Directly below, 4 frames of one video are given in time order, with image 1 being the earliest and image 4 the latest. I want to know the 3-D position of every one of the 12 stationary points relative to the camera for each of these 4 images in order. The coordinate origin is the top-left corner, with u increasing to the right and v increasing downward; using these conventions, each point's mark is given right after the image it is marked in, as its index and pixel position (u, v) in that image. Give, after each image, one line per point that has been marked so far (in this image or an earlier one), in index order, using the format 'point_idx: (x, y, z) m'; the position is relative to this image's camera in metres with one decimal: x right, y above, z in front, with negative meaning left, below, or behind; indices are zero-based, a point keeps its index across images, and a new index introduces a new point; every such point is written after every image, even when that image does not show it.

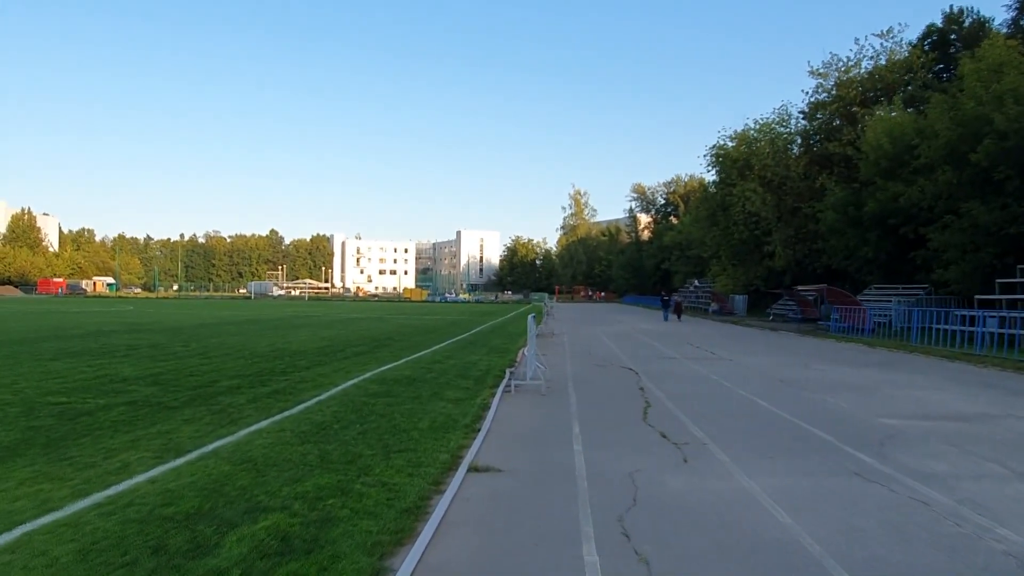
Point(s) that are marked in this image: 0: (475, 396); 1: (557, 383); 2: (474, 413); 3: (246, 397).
0: (-0.6, -1.8, +13.2) m
1: (+0.9, -1.9, +15.2) m
2: (-0.5, -1.8, +11.3) m
3: (-4.2, -1.7, +12.3) m
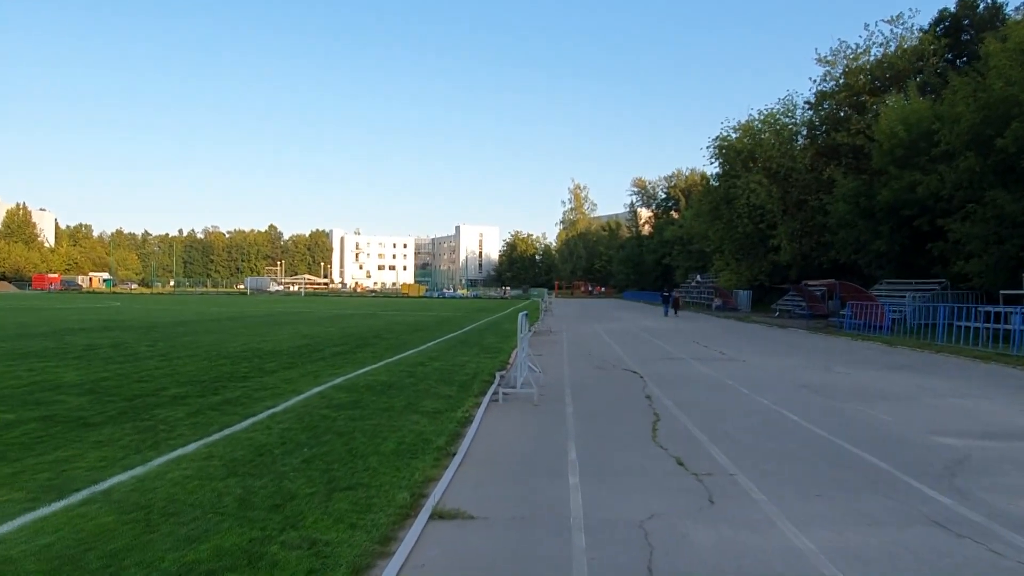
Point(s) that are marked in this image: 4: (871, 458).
0: (-0.8, -1.7, +11.4) m
1: (+0.7, -1.8, +13.4) m
2: (-0.7, -1.7, +9.5) m
3: (-4.4, -1.6, +10.5) m
4: (+3.7, -1.8, +8.1) m
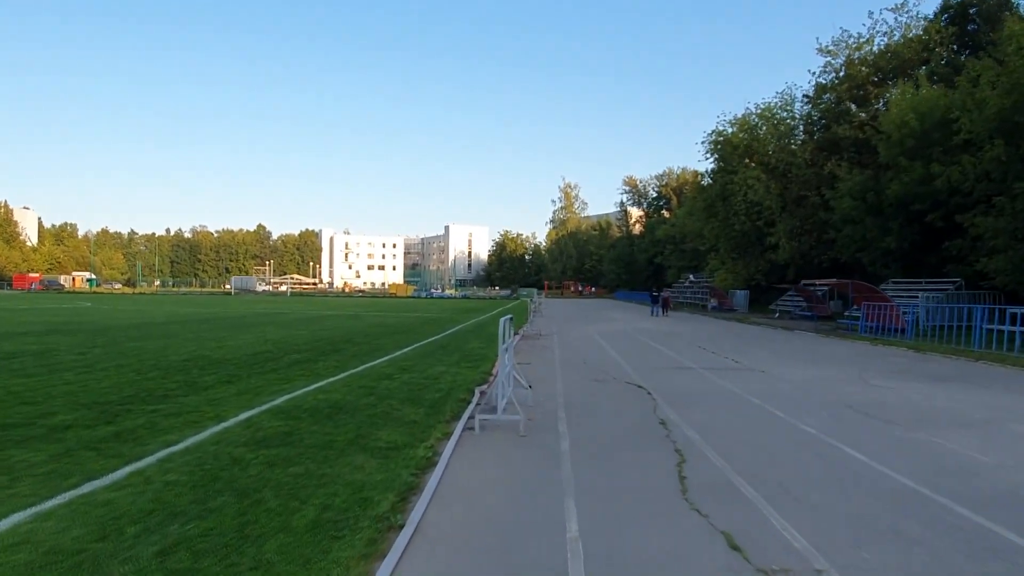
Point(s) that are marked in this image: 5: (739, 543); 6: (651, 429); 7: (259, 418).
0: (-1.0, -1.7, +8.8) m
1: (+0.4, -1.7, +10.9) m
2: (-0.9, -1.7, +6.9) m
3: (-4.6, -1.6, +7.9) m
4: (+3.5, -1.7, +5.6) m
5: (+1.5, -1.7, +5.4) m
6: (+1.7, -1.8, +9.9) m
7: (-3.1, -1.6, +9.7) m
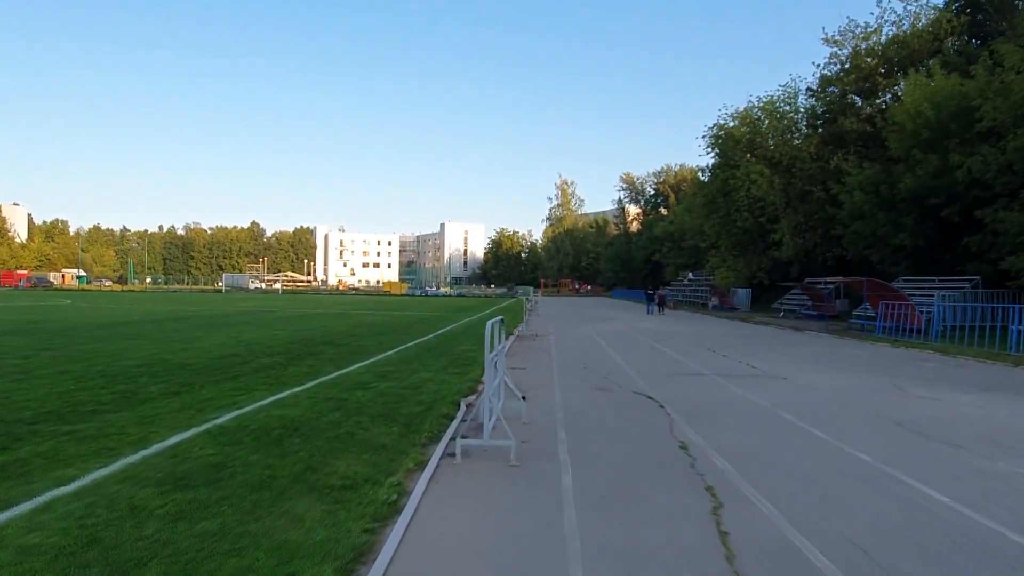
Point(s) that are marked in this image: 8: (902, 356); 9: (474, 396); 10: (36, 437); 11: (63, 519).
0: (-1.1, -1.7, +7.0) m
1: (+0.3, -1.7, +9.1) m
2: (-1.0, -1.7, +5.1) m
3: (-4.7, -1.6, +6.1) m
4: (+3.4, -1.7, +3.9) m
5: (+1.4, -1.7, +3.6) m
6: (+1.6, -1.7, +8.1) m
7: (-3.2, -1.5, +7.9) m
8: (+9.4, -1.6, +18.9) m
9: (-0.6, -1.6, +11.9) m
10: (-5.0, -1.5, +8.3) m
11: (-3.1, -1.6, +5.5) m
